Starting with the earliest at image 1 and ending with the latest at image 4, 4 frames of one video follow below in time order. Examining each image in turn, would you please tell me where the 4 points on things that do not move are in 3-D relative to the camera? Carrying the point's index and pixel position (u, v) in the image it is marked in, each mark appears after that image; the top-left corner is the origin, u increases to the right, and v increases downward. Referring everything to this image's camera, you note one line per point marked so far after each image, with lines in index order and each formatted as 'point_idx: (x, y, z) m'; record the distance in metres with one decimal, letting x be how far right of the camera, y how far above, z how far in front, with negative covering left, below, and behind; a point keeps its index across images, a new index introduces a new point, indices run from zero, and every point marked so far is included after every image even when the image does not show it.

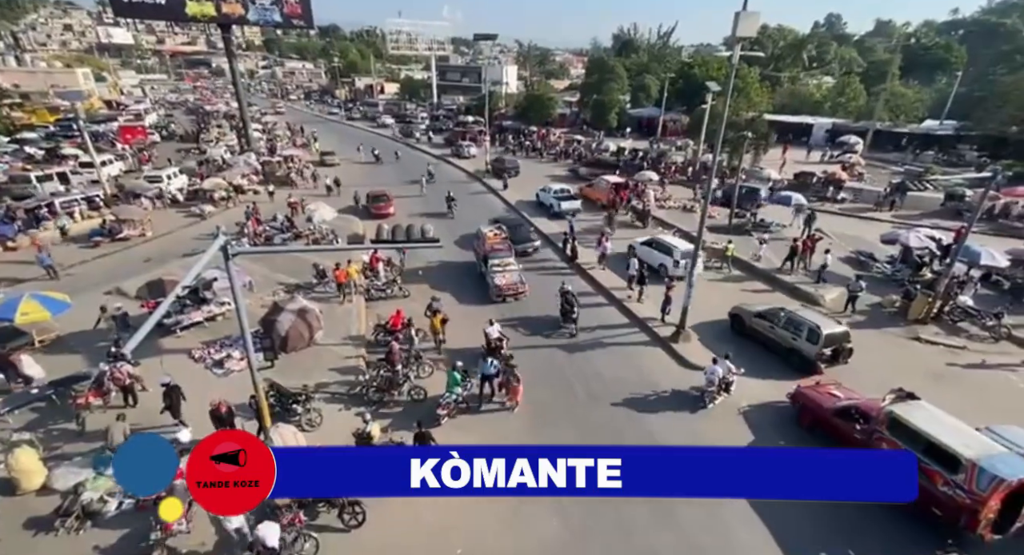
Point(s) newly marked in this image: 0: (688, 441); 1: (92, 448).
0: (+4.1, -3.9, +11.5) m
1: (-10.2, -4.1, +11.4) m
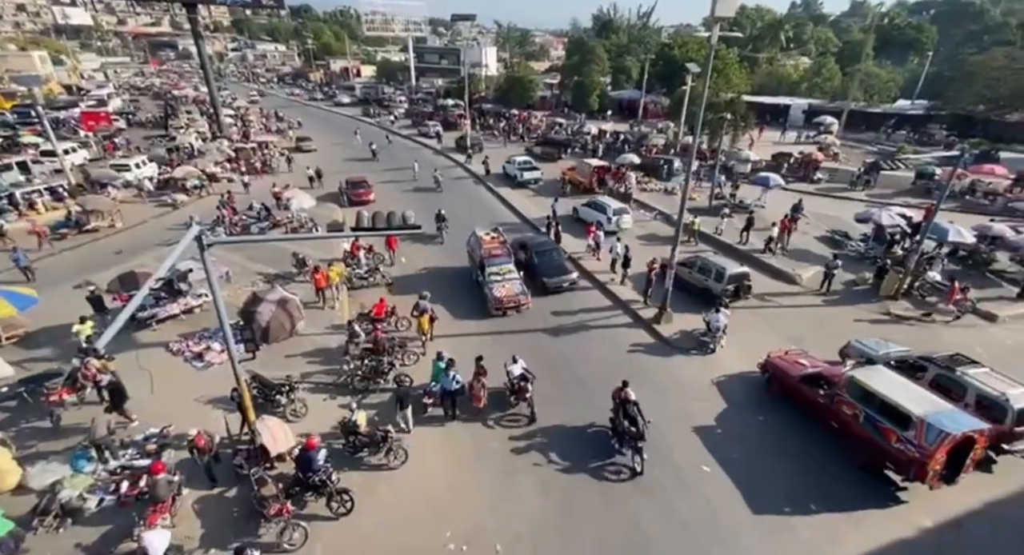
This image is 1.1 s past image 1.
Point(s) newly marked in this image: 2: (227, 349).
0: (+3.8, -3.5, +11.7) m
1: (-10.4, -4.0, +11.1) m
2: (-5.6, -1.4, +9.2) m
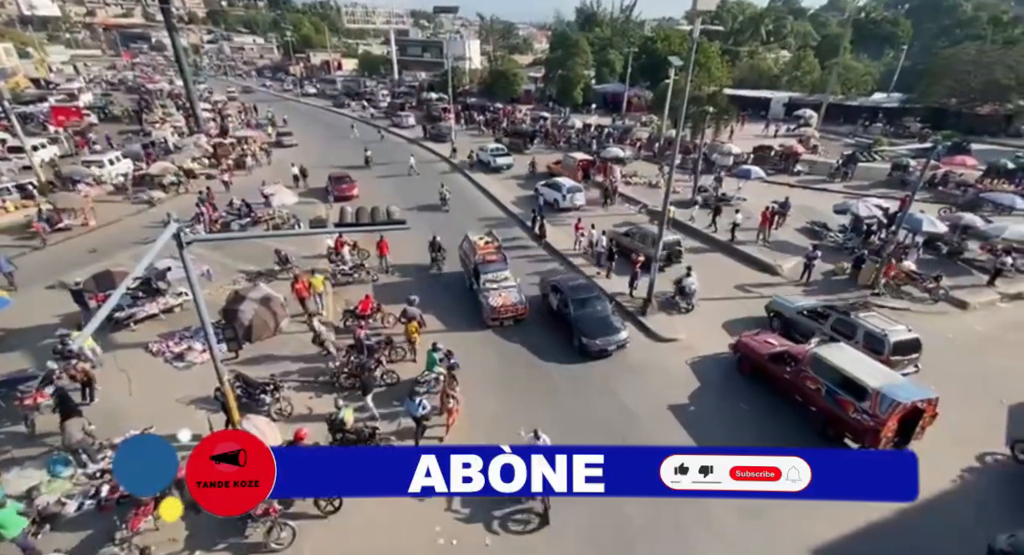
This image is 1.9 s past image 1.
0: (+3.5, -3.3, +11.9) m
1: (-10.7, -4.0, +10.8) m
2: (-5.8, -1.4, +9.0) m
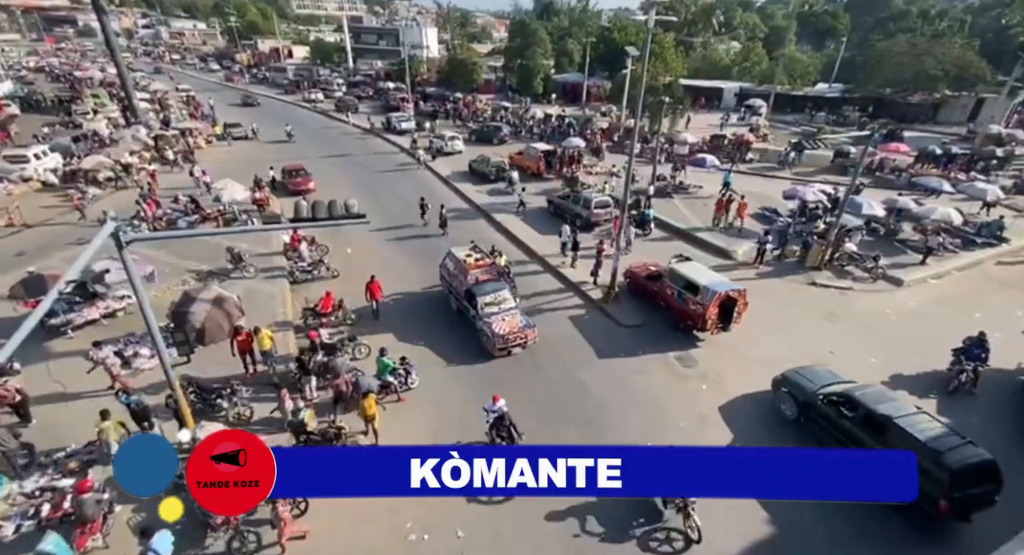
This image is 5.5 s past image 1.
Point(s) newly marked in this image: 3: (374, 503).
0: (+2.8, -3.0, +12.2) m
1: (-11.3, -4.1, +10.0) m
2: (-6.3, -1.4, +8.5) m
3: (-2.5, -4.3, +9.0) m
